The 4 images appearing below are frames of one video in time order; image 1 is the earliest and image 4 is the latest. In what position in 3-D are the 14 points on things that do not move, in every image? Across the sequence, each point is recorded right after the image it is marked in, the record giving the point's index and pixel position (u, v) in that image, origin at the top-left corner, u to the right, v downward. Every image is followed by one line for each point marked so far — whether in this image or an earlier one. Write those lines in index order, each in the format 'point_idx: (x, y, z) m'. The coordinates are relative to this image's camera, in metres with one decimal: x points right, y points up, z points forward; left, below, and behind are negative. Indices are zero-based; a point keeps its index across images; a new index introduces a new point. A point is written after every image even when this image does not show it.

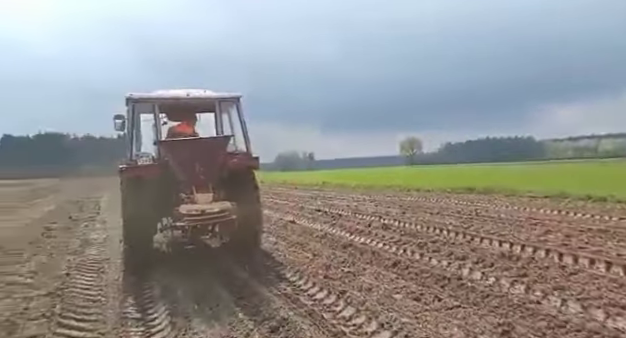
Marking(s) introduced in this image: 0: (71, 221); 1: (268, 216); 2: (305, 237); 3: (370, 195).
0: (-8.9, -1.8, +16.2) m
1: (-1.6, -1.4, +13.4) m
2: (-0.2, -1.3, +8.8) m
3: (+2.4, -1.2, +19.8) m
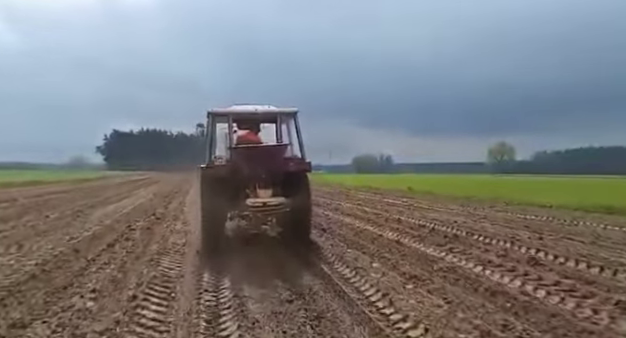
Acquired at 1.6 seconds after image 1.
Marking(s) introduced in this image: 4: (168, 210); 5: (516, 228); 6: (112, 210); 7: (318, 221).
0: (-5.7, -1.7, +15.5) m
1: (+1.0, -1.5, +11.5) m
2: (+1.7, -1.5, +6.7) m
3: (+6.1, -1.5, +17.1) m
4: (-6.1, -1.7, +18.3) m
5: (+5.1, -1.5, +11.1) m
6: (-7.8, -1.6, +17.1) m
7: (+0.1, -1.6, +13.2) m
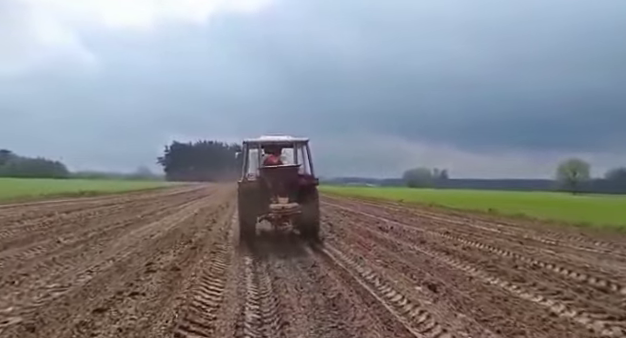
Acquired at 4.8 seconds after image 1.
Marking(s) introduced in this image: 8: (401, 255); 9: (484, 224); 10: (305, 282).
0: (-3.5, -2.1, +12.2) m
1: (+2.7, -1.9, +7.4) m
2: (+2.8, -1.7, +2.6) m
3: (+8.4, -2.2, +12.5) m
4: (-3.6, -2.2, +15.0) m
5: (+6.7, -1.9, +6.6) m
6: (-5.4, -2.1, +14.0) m
7: (+1.9, -2.0, +9.3) m
8: (+2.1, -2.0, +10.4) m
9: (+7.4, -2.4, +18.9) m
10: (-0.1, -1.9, +7.5) m
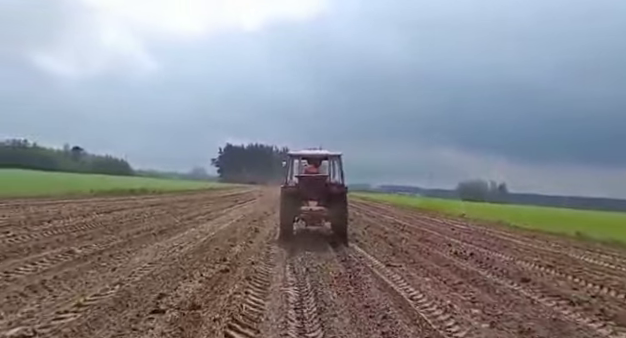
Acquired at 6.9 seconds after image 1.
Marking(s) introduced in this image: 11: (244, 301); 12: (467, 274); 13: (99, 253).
0: (-2.1, -2.1, +9.9) m
1: (+3.6, -2.1, +4.5) m
2: (+3.1, -1.9, -0.3) m
3: (+9.8, -2.7, +8.8) m
4: (-1.9, -2.3, +12.7) m
5: (+7.4, -2.3, +3.2) m
6: (-3.8, -2.1, +11.9) m
7: (+3.0, -2.2, +6.4) m
8: (+3.3, -2.3, +7.5) m
9: (+9.5, -3.0, +15.3) m
10: (+0.7, -2.0, +4.8) m
11: (-1.1, -2.1, +7.1) m
12: (+3.5, -2.4, +10.1) m
13: (-4.9, -1.9, +10.0) m
